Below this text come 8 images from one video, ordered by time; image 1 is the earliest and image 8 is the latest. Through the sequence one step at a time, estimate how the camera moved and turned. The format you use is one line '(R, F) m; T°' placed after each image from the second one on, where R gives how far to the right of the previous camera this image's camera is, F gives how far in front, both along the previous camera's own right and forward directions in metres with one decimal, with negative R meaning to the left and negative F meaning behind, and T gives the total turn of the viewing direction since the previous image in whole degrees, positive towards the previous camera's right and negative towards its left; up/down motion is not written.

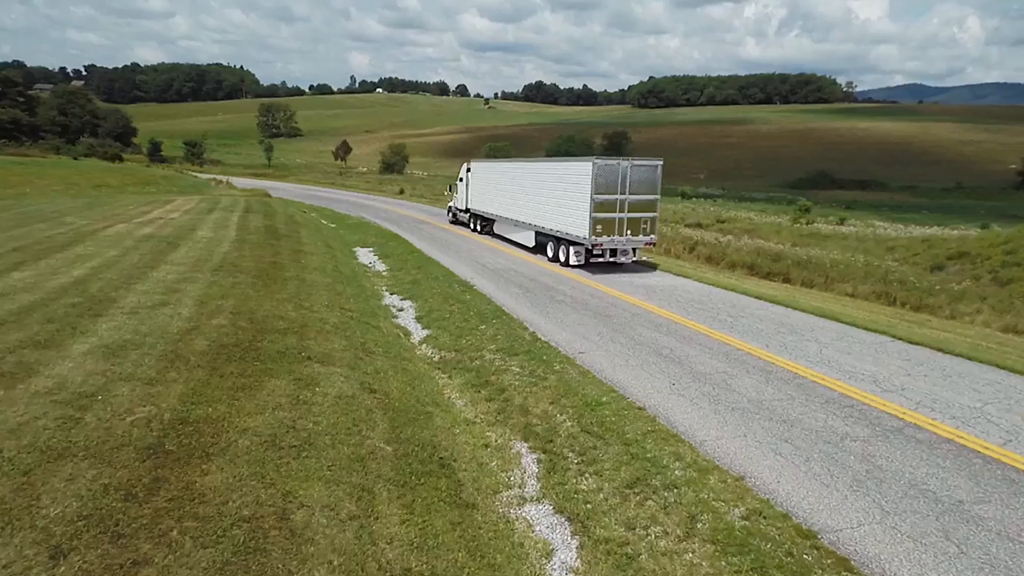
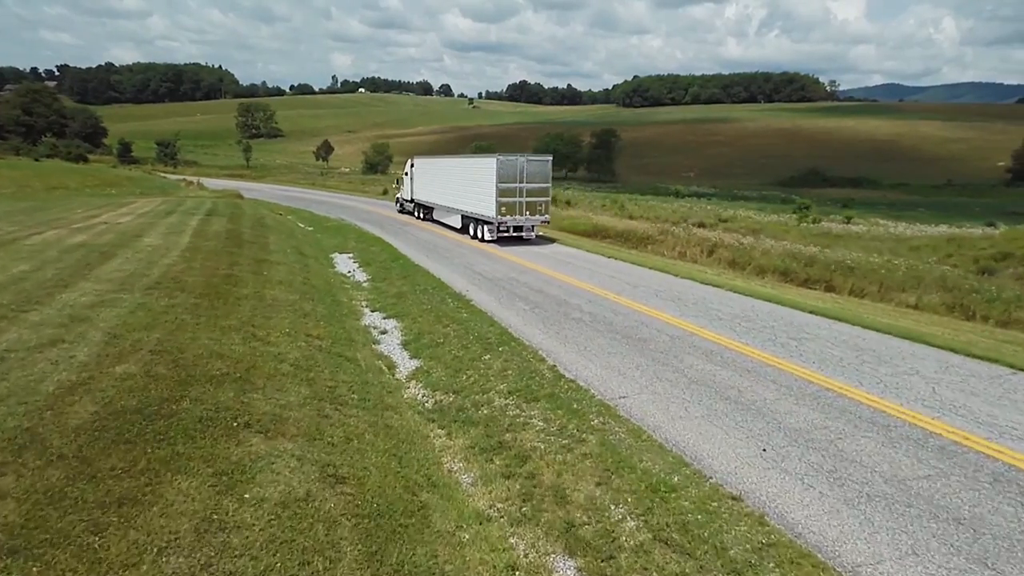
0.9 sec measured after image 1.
(-0.5, +2.7) m; +1°
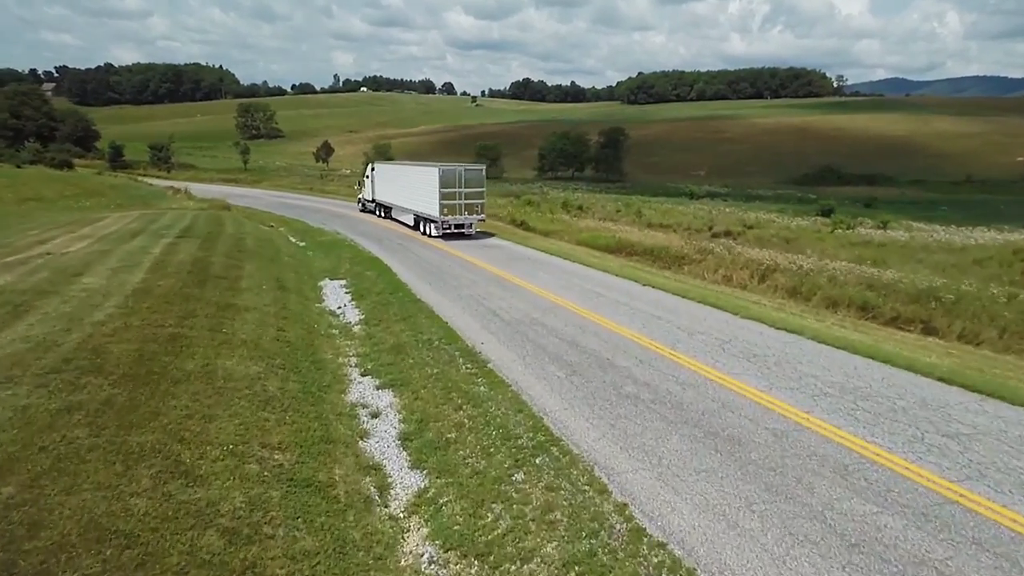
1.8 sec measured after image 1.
(-0.5, +3.2) m; 0°
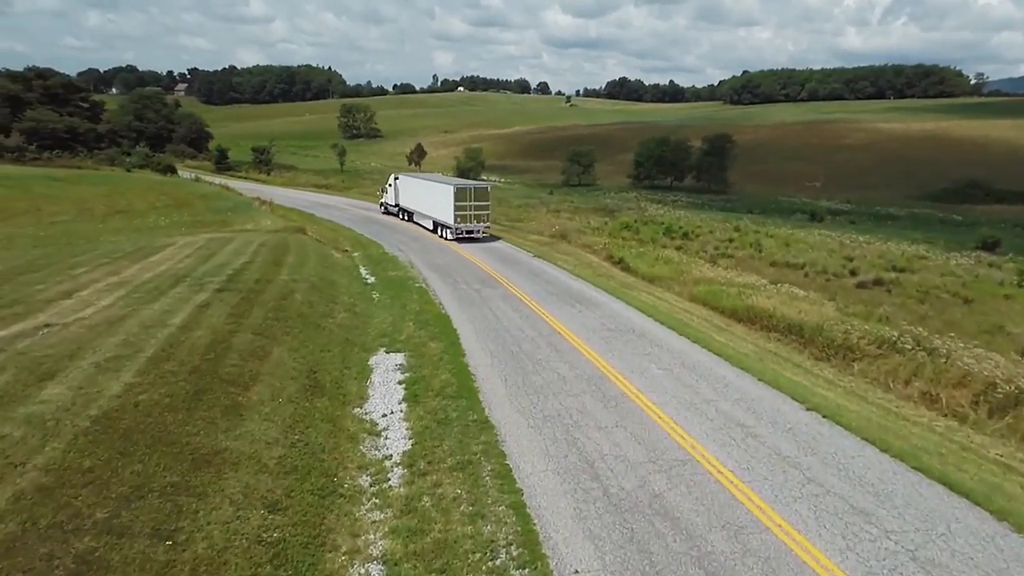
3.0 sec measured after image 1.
(-0.6, +4.9) m; -8°
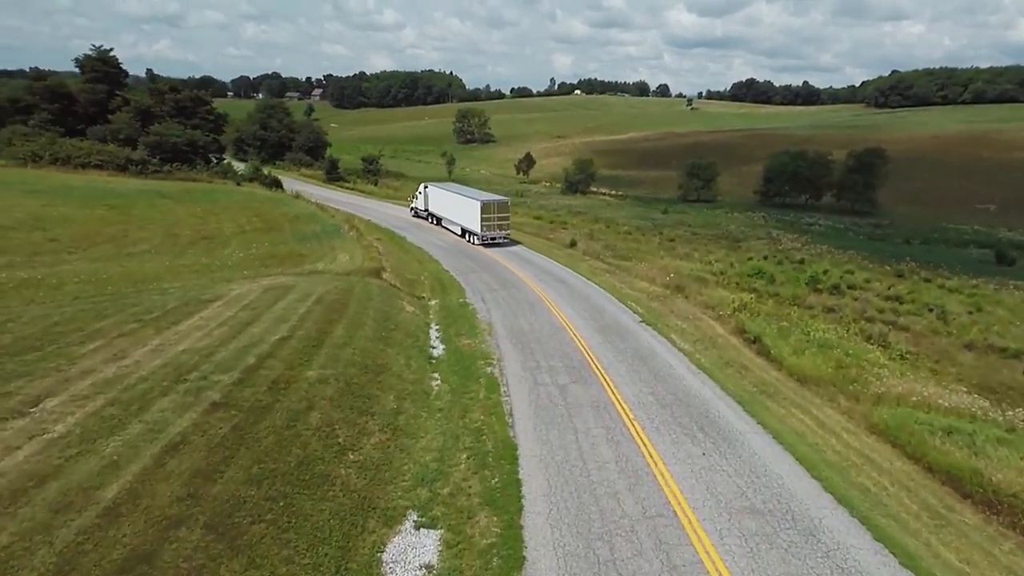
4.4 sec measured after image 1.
(+0.1, +6.0) m; -10°
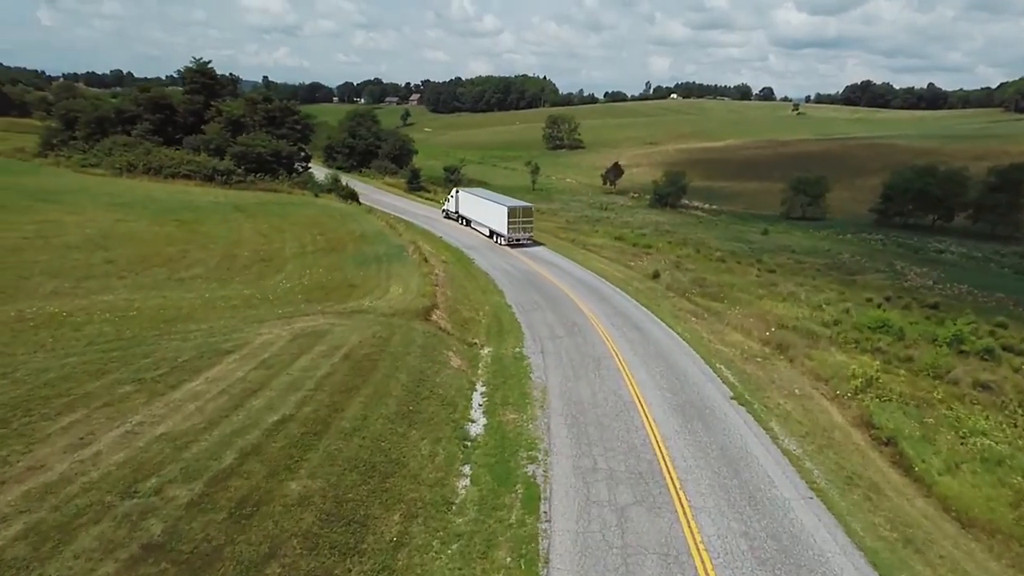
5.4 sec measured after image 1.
(+0.8, +4.4) m; -8°
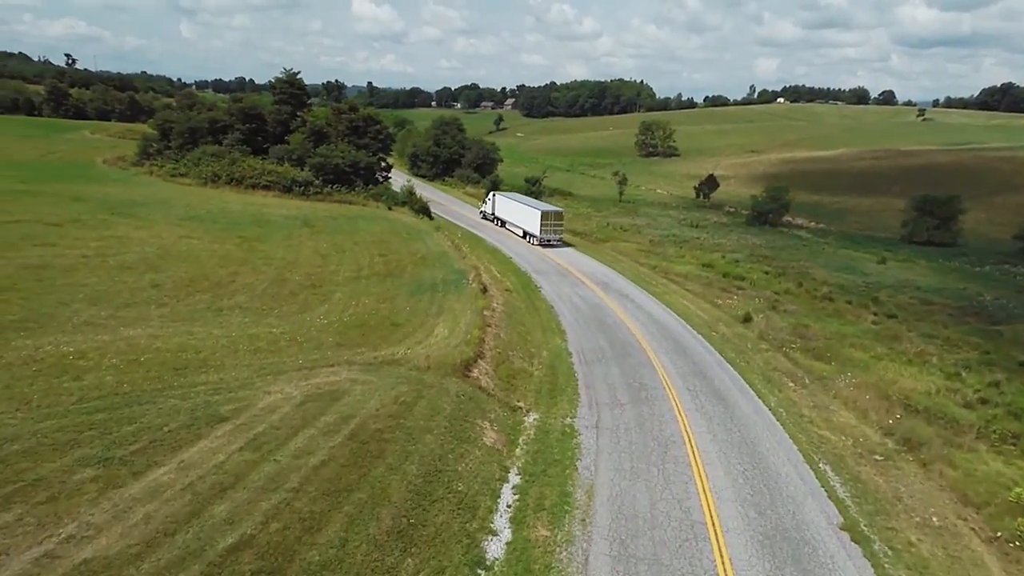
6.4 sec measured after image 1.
(+1.2, +4.3) m; -9°
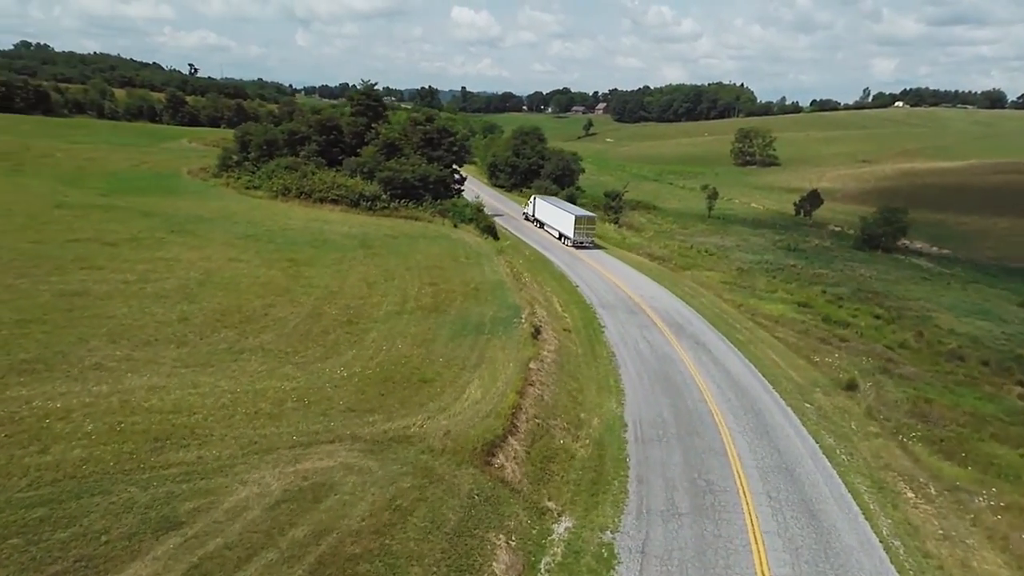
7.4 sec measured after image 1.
(+1.6, +4.5) m; -8°
